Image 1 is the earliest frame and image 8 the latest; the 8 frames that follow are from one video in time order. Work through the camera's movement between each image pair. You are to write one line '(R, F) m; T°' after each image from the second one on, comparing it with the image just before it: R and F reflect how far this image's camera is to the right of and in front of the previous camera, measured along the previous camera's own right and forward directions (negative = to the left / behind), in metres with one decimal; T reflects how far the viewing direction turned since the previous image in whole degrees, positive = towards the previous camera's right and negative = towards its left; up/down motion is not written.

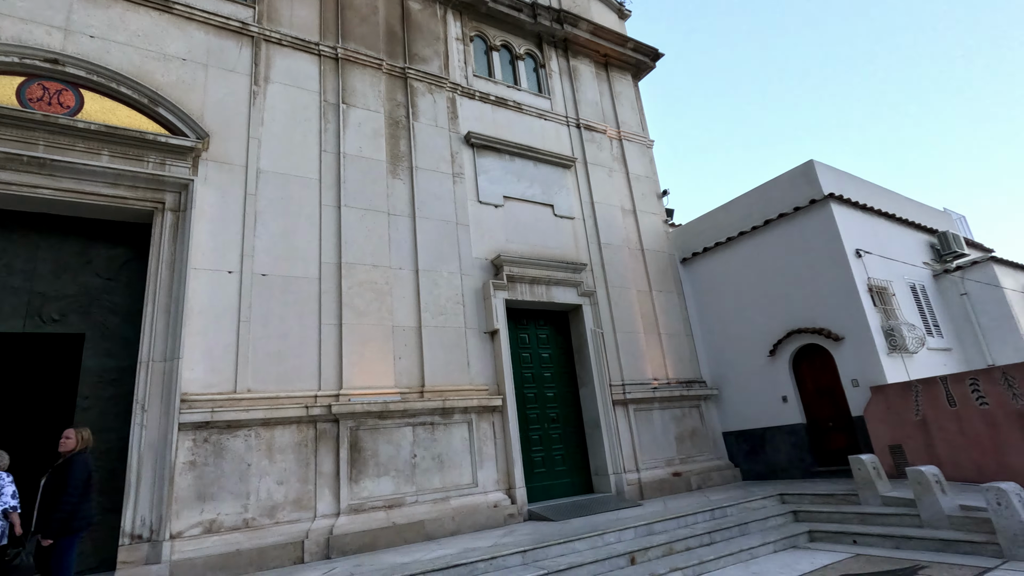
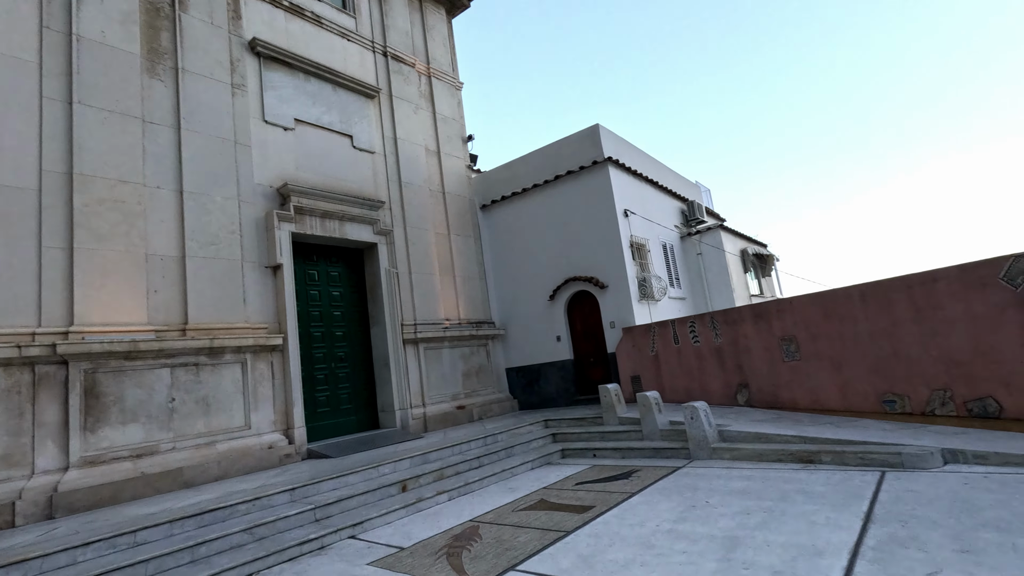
(+0.3, -0.1) m; +20°
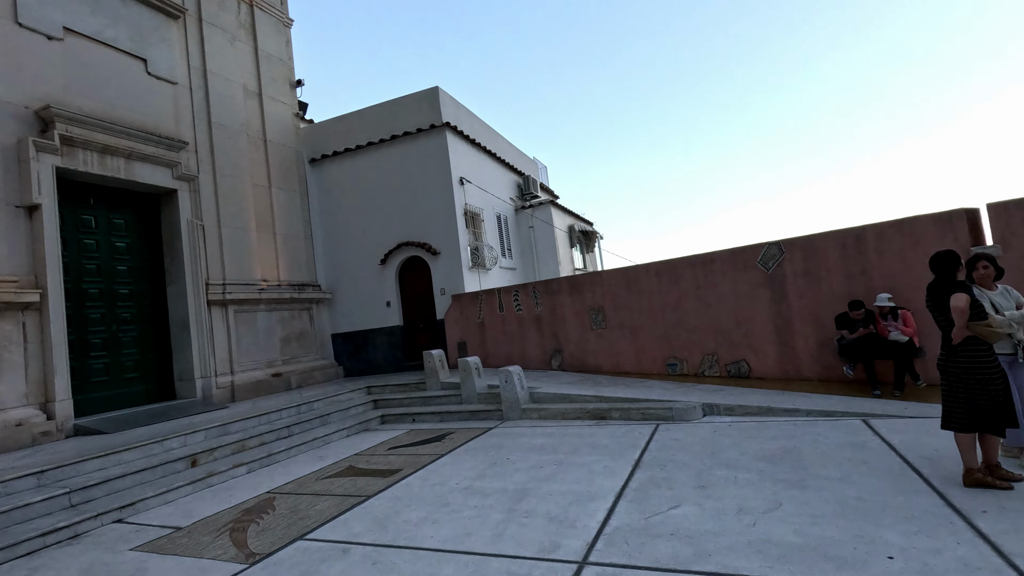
(+0.3, 0.0) m; +16°
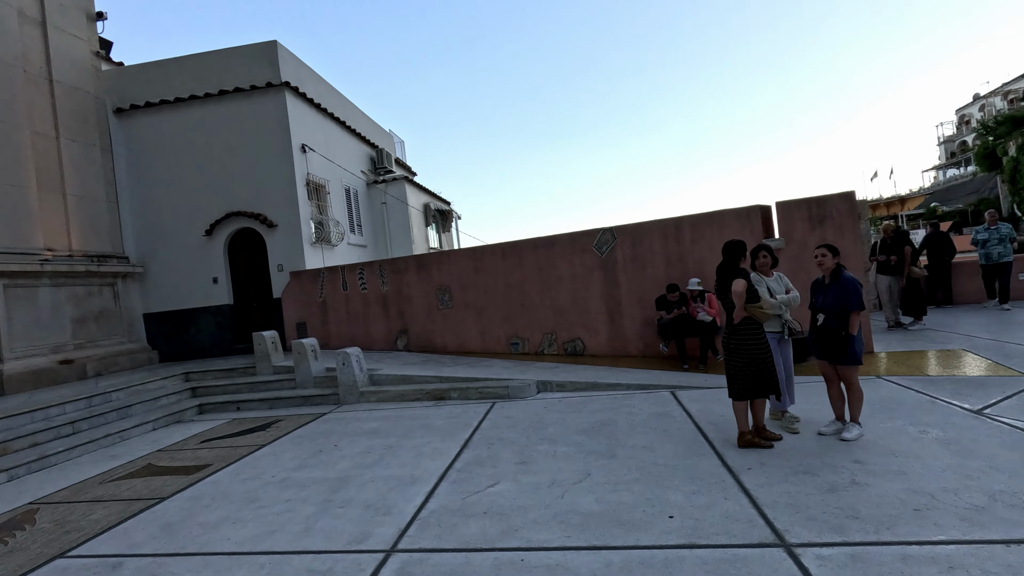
(+0.3, +0.1) m; +15°
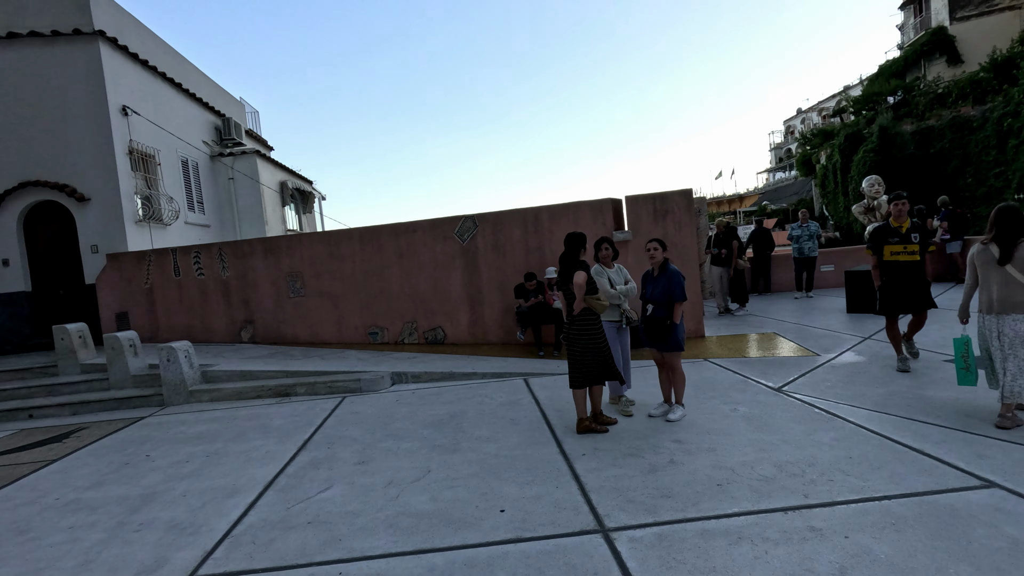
(+0.3, +0.1) m; +13°
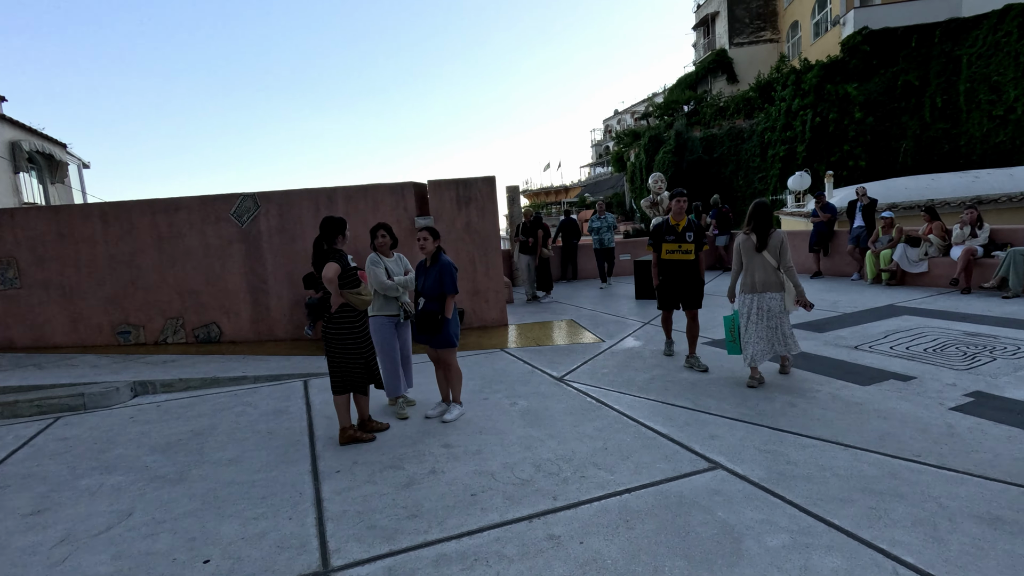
(+0.6, +0.3) m; +17°
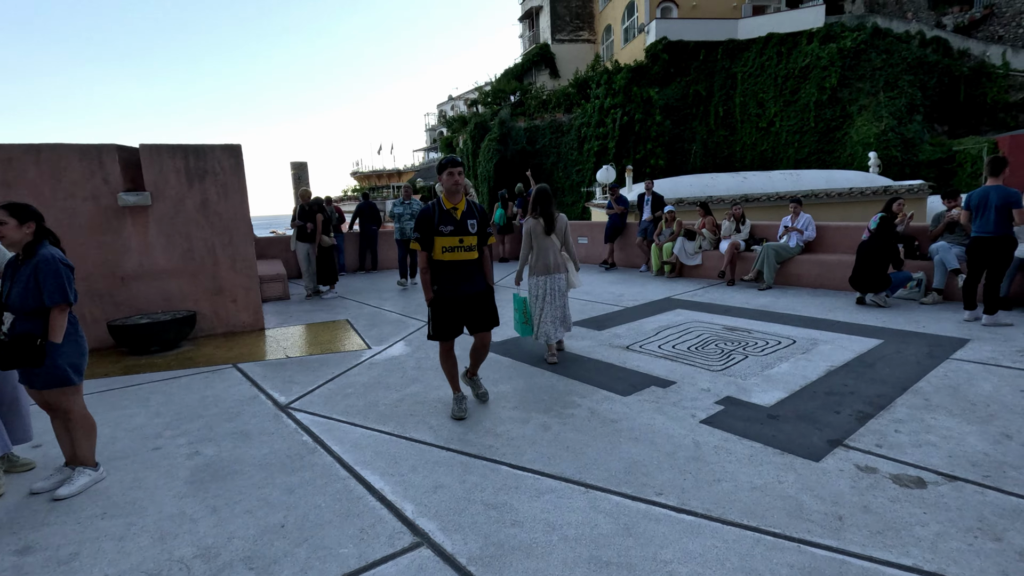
(+0.9, +0.8) m; +17°
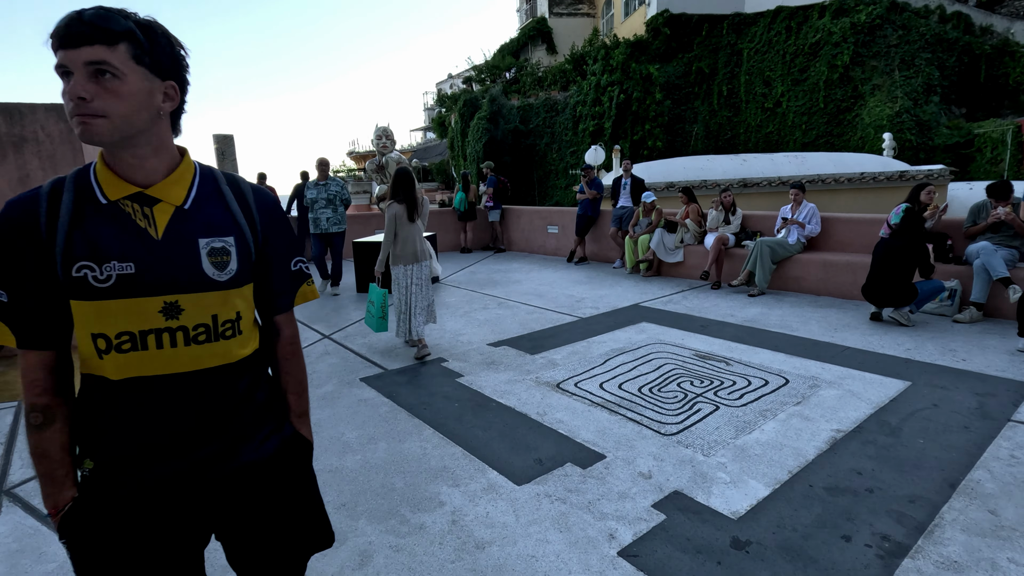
(+0.8, +1.4) m; 0°
